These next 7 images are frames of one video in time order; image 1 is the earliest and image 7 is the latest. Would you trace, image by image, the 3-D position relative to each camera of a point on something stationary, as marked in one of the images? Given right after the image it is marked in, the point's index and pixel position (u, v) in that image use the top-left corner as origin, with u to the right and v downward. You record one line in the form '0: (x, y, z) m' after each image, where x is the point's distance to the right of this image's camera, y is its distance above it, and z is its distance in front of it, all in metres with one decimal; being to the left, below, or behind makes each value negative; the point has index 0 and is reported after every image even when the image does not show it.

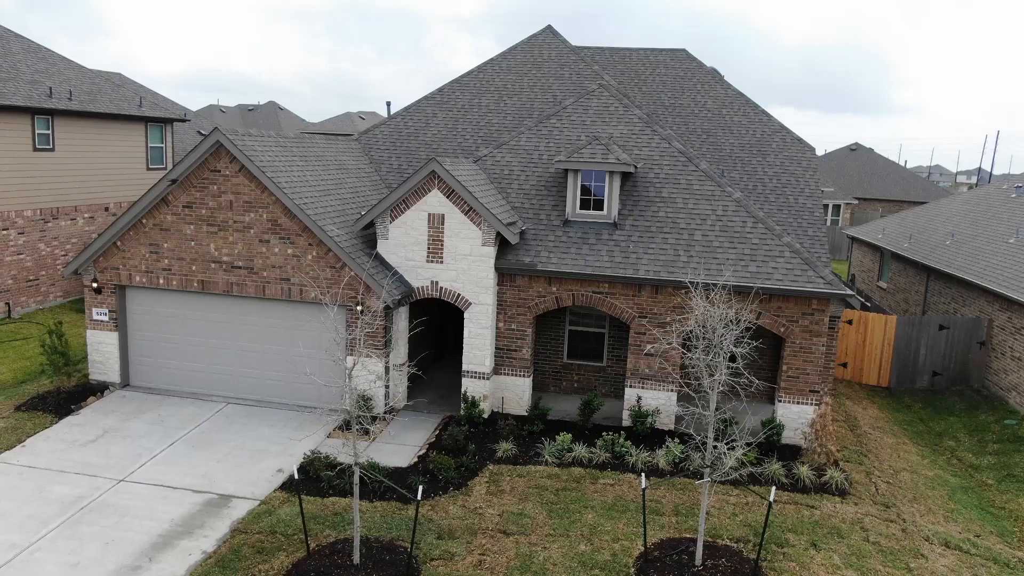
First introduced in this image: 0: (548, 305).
0: (+0.7, -0.3, +13.8) m
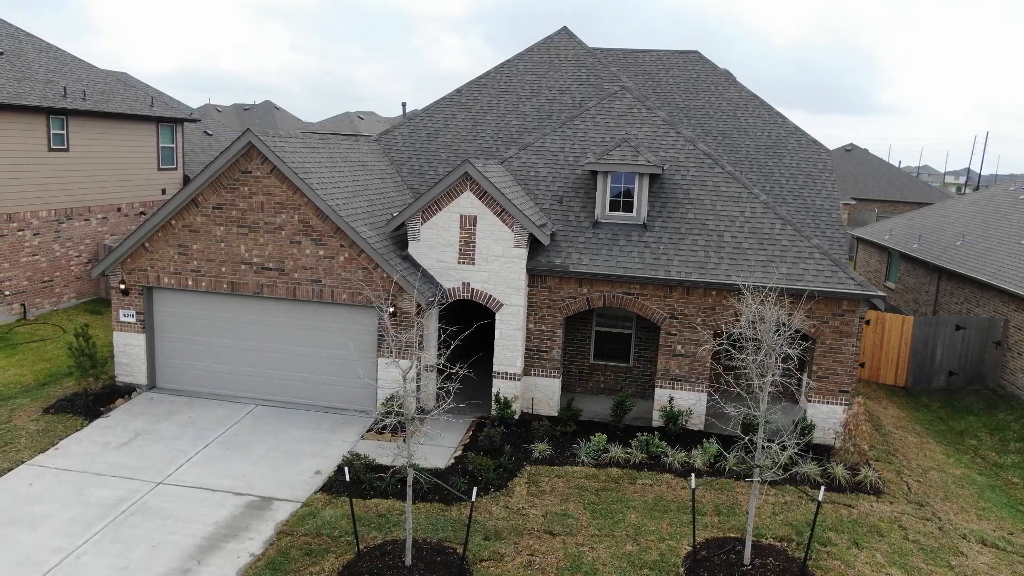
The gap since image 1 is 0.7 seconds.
0: (+1.3, -0.3, +13.8) m
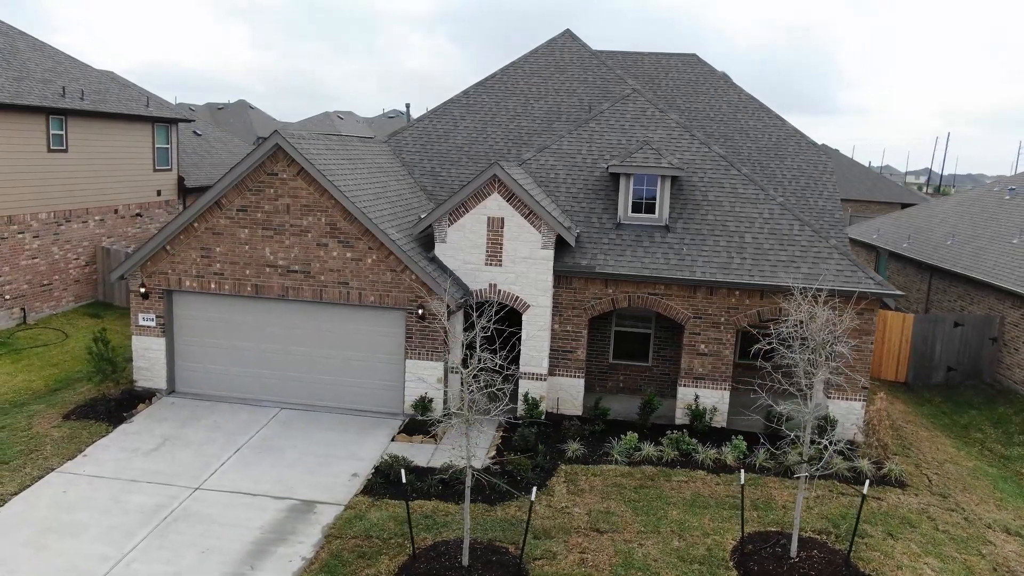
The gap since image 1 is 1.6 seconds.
0: (+1.8, -0.4, +14.0) m
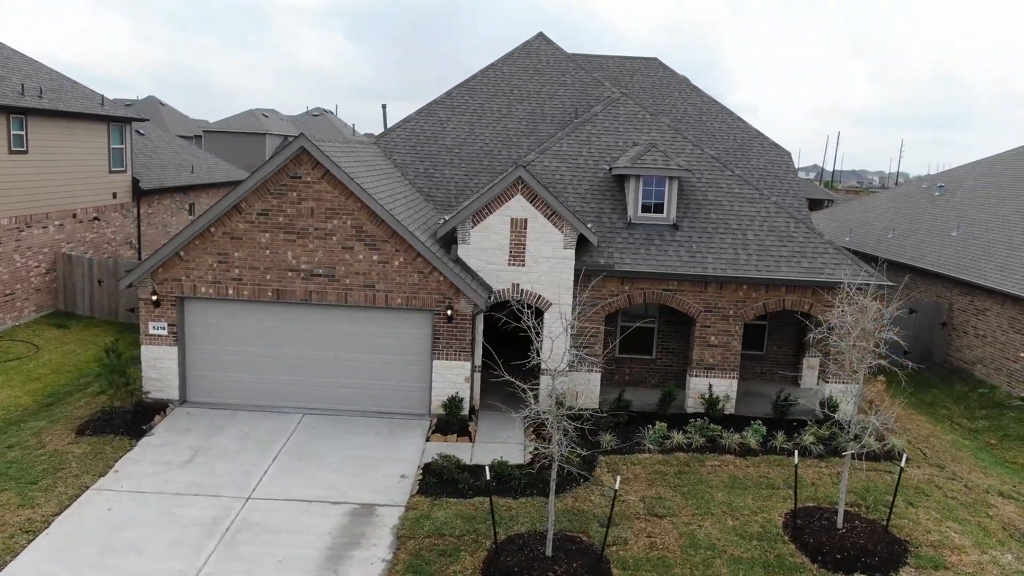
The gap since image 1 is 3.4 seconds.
0: (+2.2, -0.3, +14.6) m
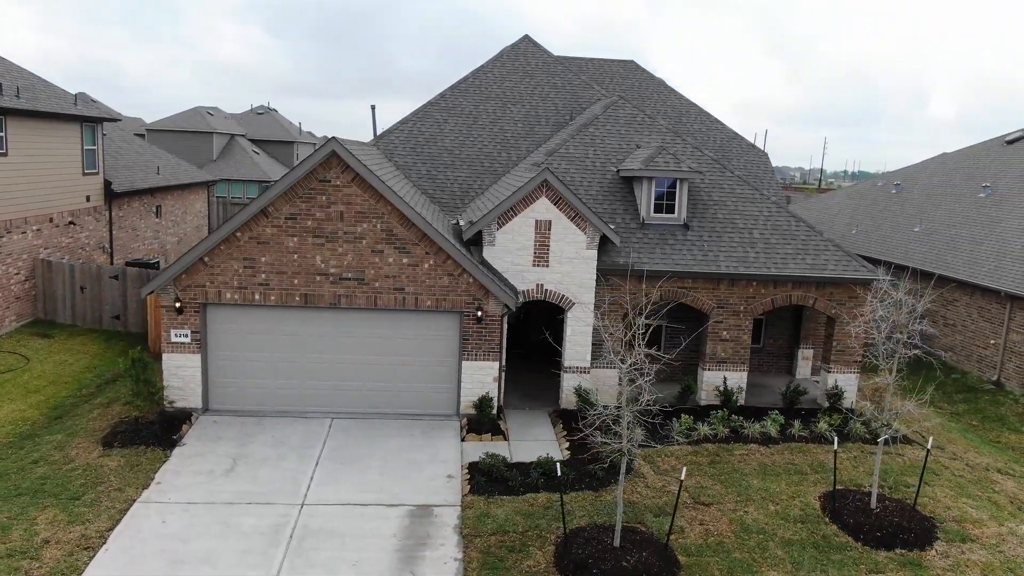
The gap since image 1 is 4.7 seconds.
0: (+2.7, -0.3, +15.0) m
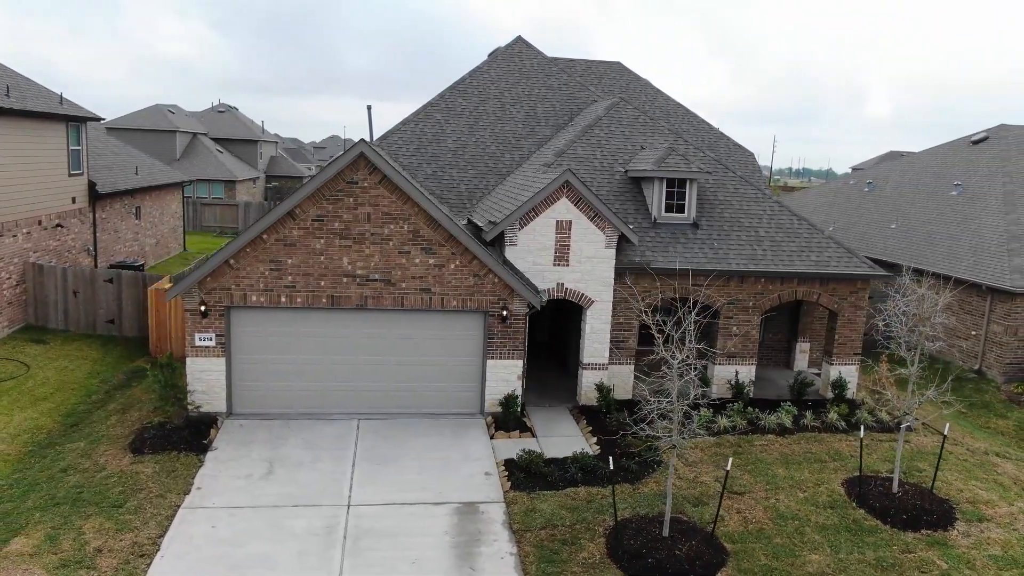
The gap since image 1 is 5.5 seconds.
0: (+3.1, -0.2, +15.4) m
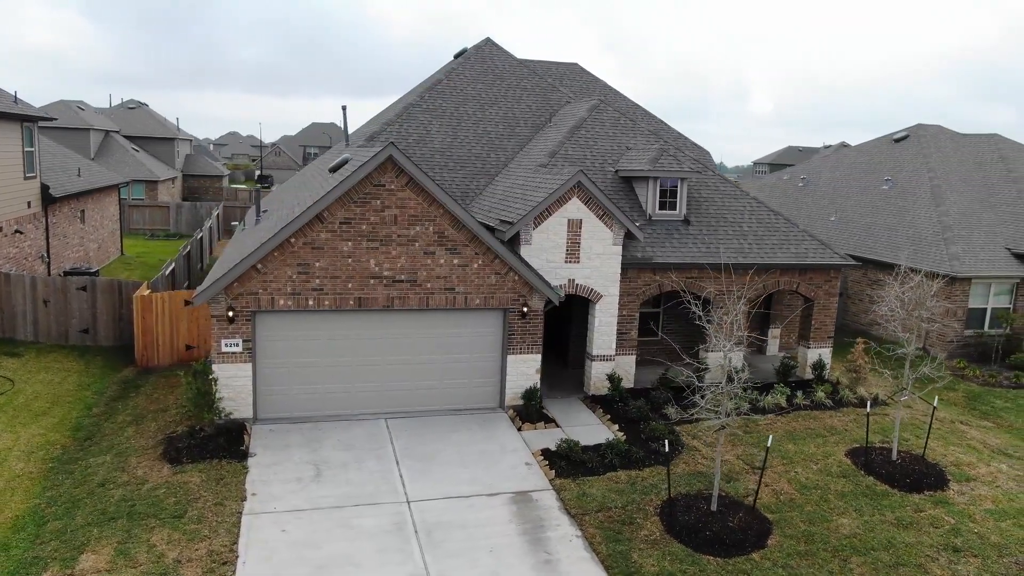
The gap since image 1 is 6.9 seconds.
0: (+3.3, -0.1, +16.3) m
